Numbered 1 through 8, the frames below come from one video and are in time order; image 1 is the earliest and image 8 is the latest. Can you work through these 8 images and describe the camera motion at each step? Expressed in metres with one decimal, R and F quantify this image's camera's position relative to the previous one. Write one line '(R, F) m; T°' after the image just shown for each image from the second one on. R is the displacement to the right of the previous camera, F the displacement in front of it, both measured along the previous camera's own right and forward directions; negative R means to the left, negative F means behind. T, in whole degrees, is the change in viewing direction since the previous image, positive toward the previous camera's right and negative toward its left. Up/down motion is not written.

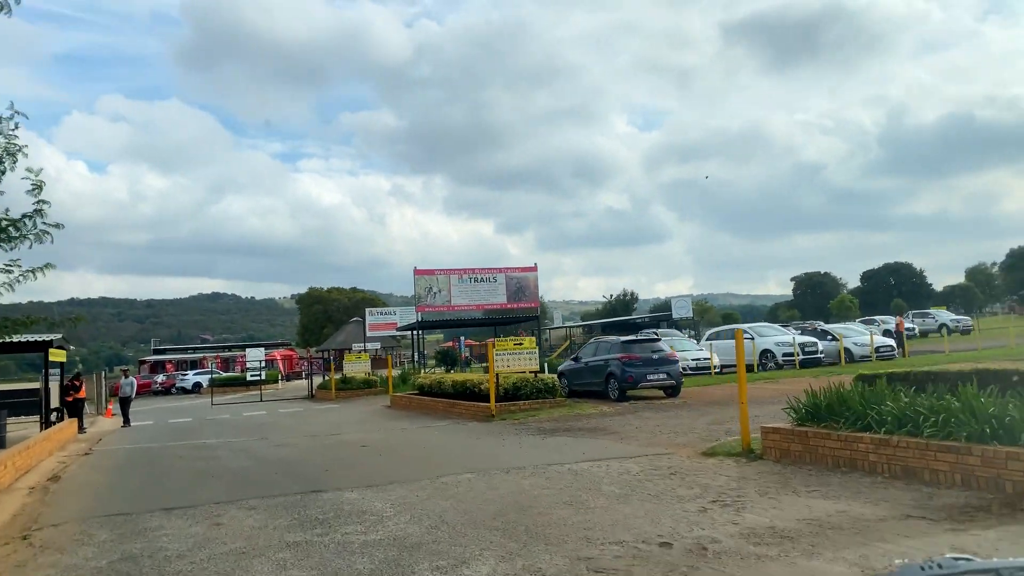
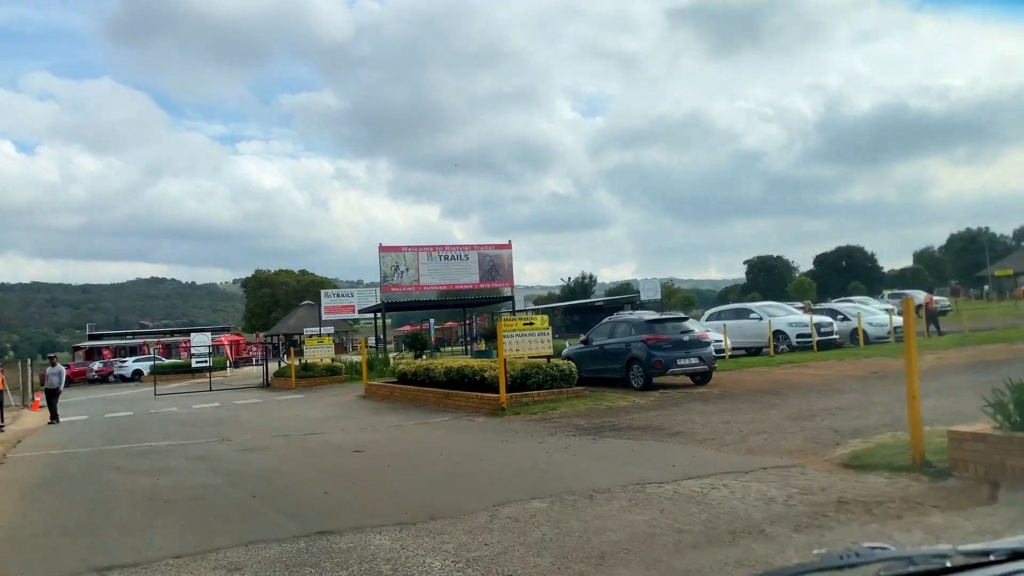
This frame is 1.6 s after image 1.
(-1.2, +2.9) m; +4°
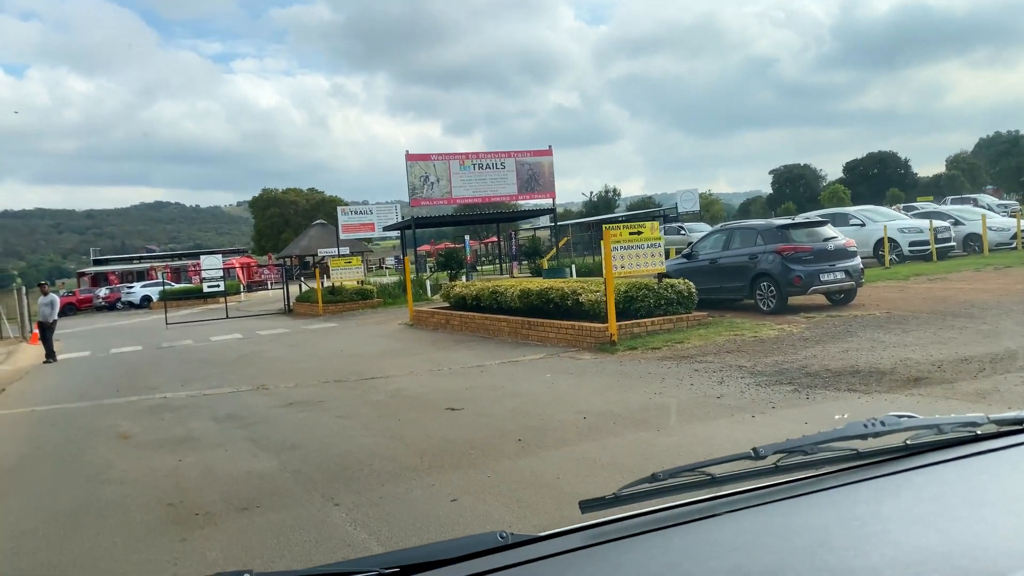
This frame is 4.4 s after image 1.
(-1.4, +3.3) m; -1°
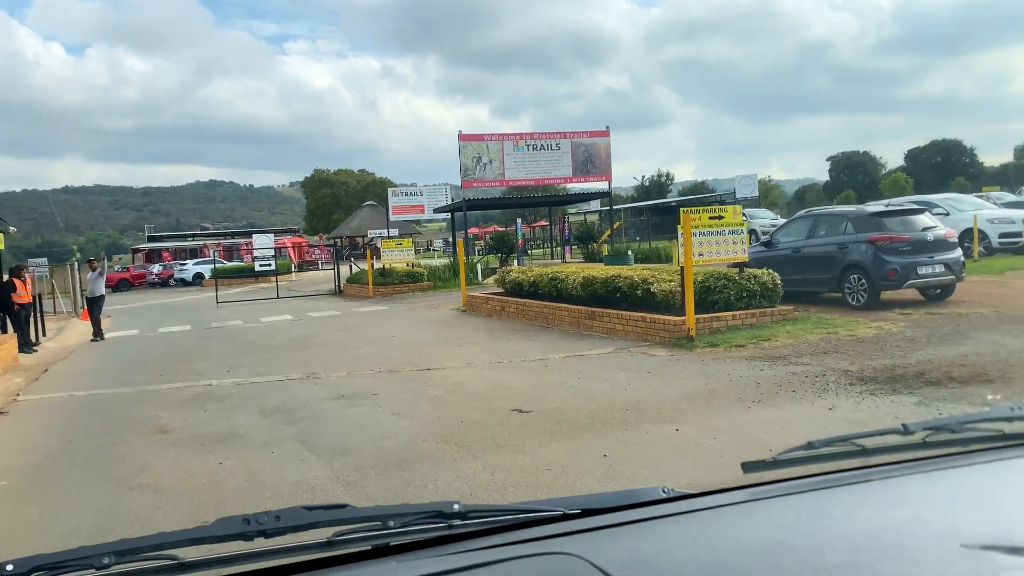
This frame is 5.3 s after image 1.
(-0.3, +0.9) m; -3°
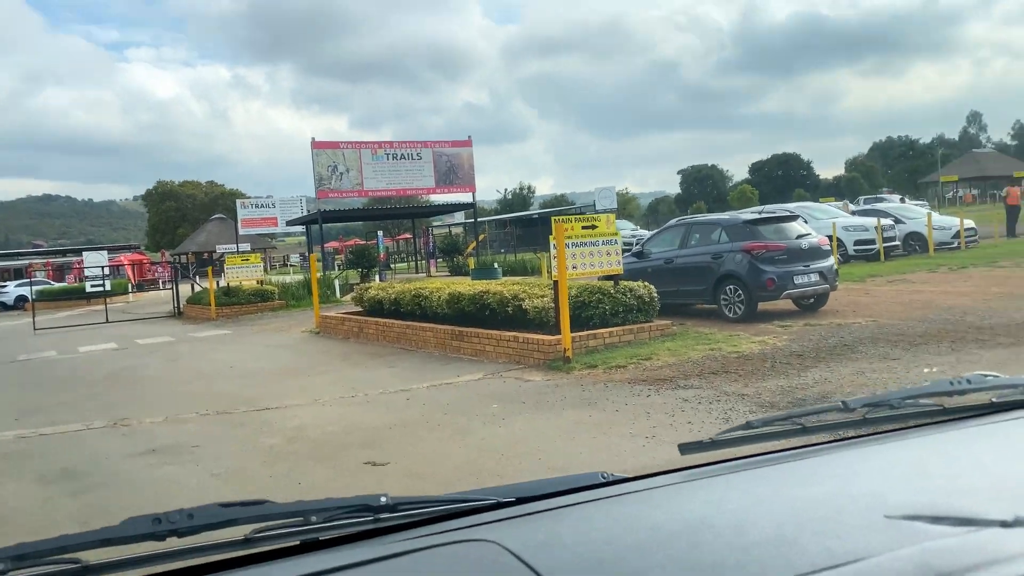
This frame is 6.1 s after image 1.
(+0.1, +1.2) m; +9°
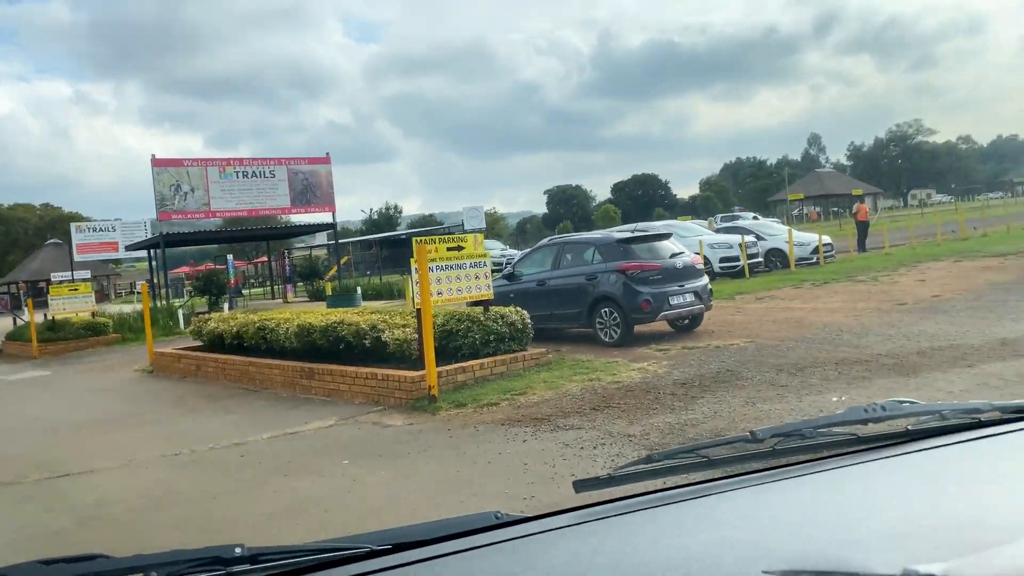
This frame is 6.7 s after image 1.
(+0.1, +1.0) m; +9°
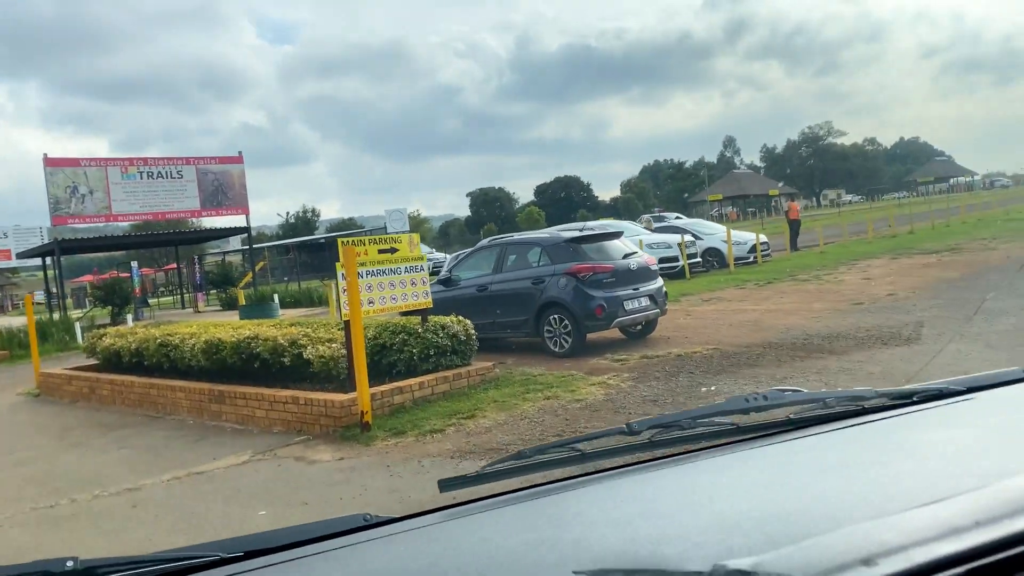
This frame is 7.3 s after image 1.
(-0.2, +1.1) m; +5°
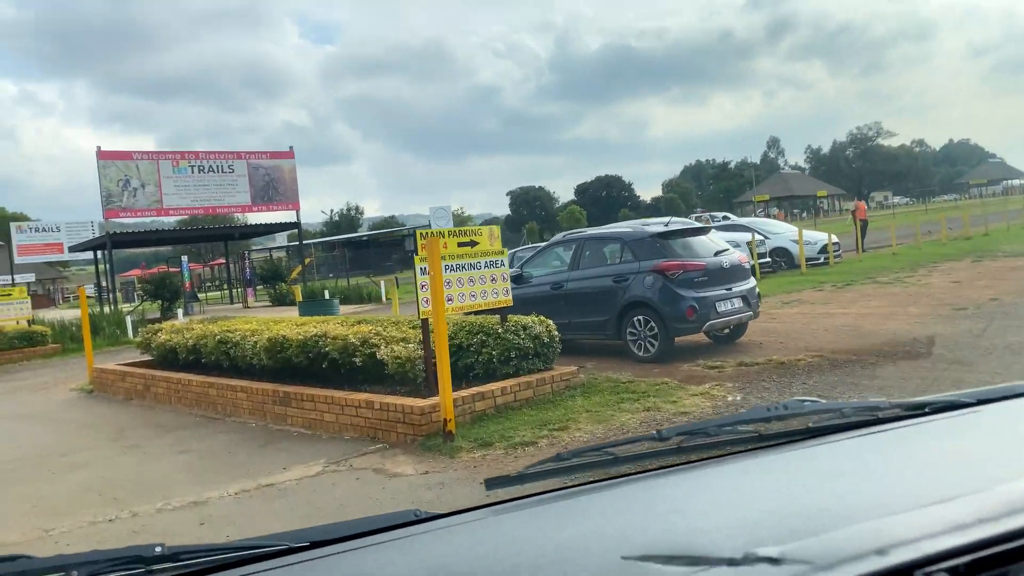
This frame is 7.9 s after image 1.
(-0.5, +0.7) m; -3°
